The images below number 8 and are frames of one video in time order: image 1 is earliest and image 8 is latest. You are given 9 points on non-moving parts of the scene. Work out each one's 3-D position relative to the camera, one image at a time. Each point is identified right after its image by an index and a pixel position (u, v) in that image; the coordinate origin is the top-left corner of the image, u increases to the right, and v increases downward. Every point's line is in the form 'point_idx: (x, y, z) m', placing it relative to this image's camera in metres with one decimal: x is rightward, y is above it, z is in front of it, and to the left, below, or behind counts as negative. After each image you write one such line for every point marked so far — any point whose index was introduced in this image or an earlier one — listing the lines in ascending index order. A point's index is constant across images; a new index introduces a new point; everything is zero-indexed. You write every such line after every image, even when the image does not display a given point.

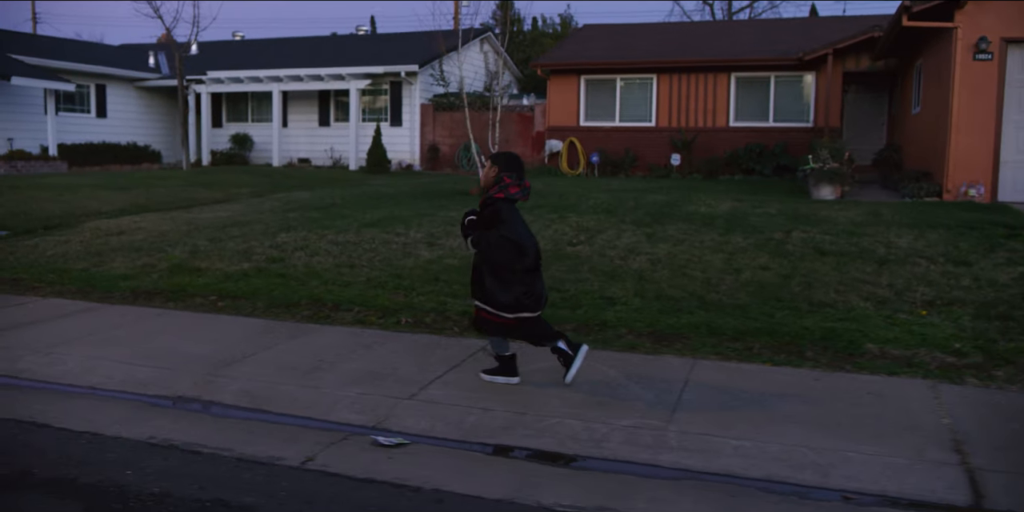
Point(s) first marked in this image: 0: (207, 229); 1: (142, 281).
0: (-4.6, +0.4, +13.9) m
1: (-4.2, -0.3, +10.3) m
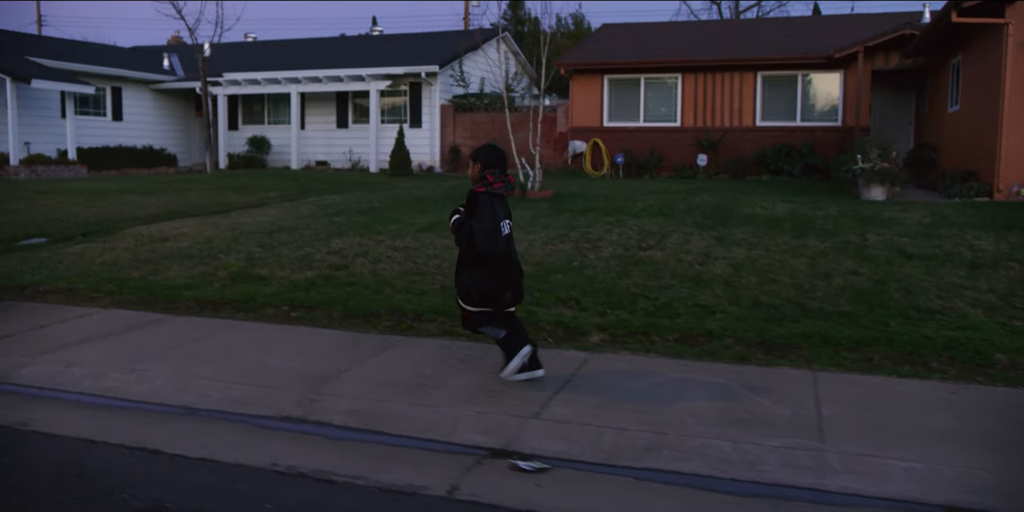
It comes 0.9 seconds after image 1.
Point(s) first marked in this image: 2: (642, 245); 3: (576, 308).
0: (-3.8, +0.3, +13.5) m
1: (-3.3, -0.4, +9.9) m
2: (+1.6, +0.1, +11.6) m
3: (+0.6, -0.5, +8.8) m
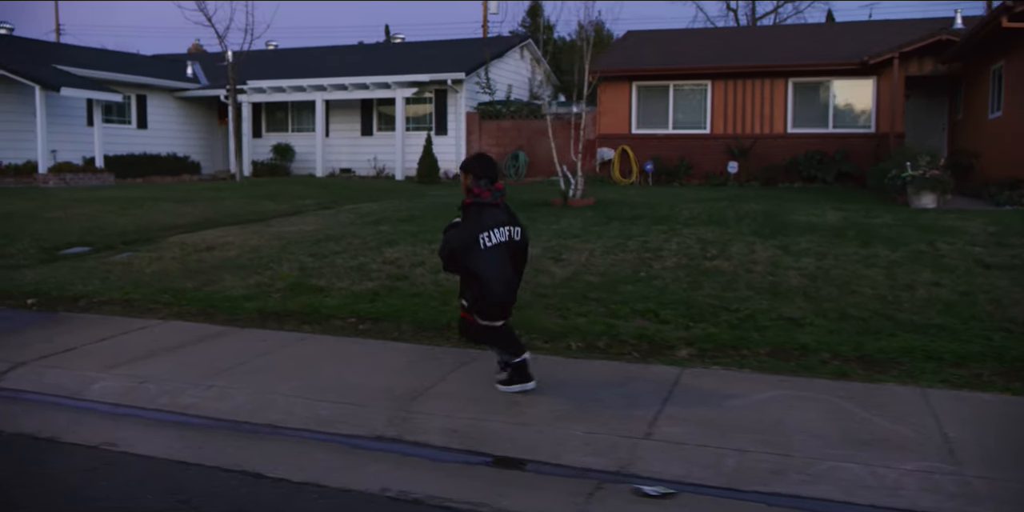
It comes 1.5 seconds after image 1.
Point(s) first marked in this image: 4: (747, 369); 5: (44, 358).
0: (-3.0, +0.2, +13.2) m
1: (-2.6, -0.5, +9.6) m
2: (+2.4, 0.0, +11.3) m
3: (+1.3, -0.6, +8.5) m
4: (+1.9, -0.9, +7.4) m
5: (-3.9, -0.9, +7.7) m
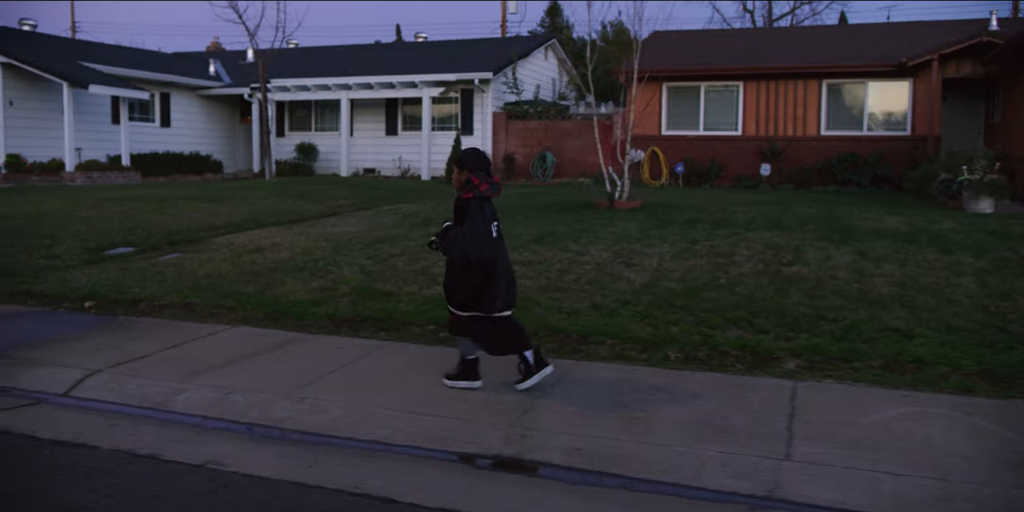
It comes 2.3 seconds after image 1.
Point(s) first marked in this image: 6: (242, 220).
0: (-2.2, +0.1, +12.9) m
1: (-1.8, -0.5, +9.2) m
2: (+3.2, -0.1, +10.9) m
3: (+2.1, -0.7, +8.1) m
4: (+2.7, -1.0, +7.0) m
5: (-3.1, -0.9, +7.4) m
6: (-4.8, +0.6, +16.3) m
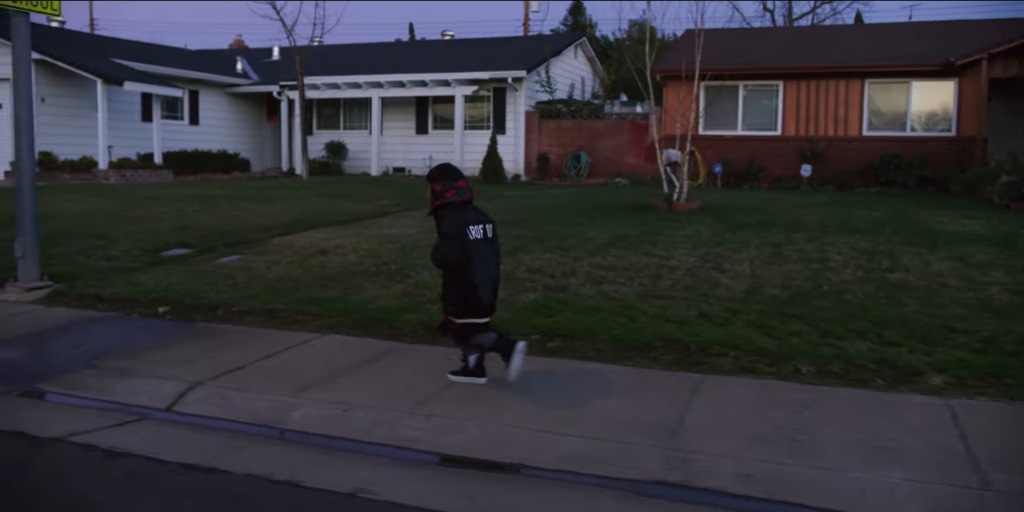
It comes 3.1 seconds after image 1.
0: (-1.2, +0.1, +12.4) m
1: (-0.8, -0.6, +8.8) m
2: (+4.2, -0.1, +10.4) m
3: (+3.1, -0.7, +7.6) m
4: (+3.6, -1.0, +6.5) m
5: (-2.2, -0.9, +6.9) m
6: (-3.8, +0.6, +15.9) m
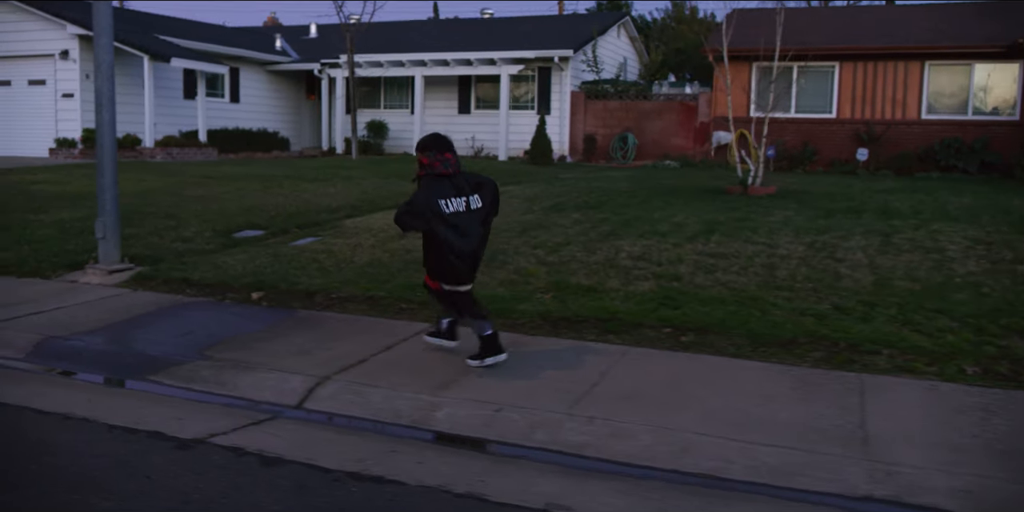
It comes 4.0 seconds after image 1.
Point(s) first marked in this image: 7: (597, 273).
0: (-0.1, +0.3, +11.9) m
1: (+0.2, -0.4, +8.3) m
2: (+5.3, 0.0, +9.8) m
3: (+4.1, -0.7, +7.1) m
4: (+4.7, -1.0, +6.0) m
5: (-1.1, -0.8, +6.5) m
6: (-2.6, +0.9, +15.4) m
7: (+0.9, -0.2, +9.4) m
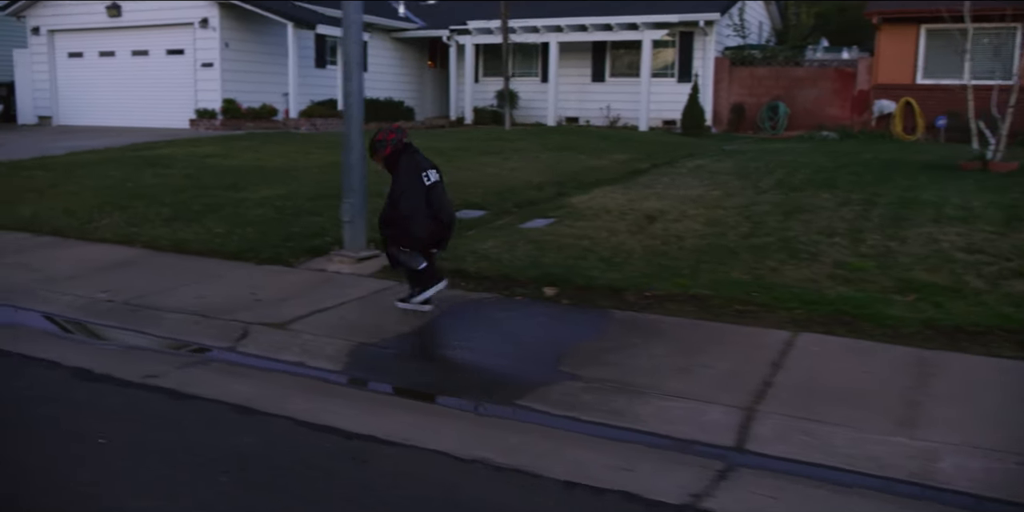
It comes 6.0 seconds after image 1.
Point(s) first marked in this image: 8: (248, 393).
0: (+2.9, +0.5, +10.5) m
1: (+3.0, -0.4, +7.0) m
2: (+8.1, 0.0, +8.1) m
3: (+6.8, -0.7, +5.5) m
4: (+7.2, -1.1, +4.3) m
5: (+1.5, -0.8, +5.2) m
6: (+0.7, +1.2, +14.2) m
7: (+3.7, -0.1, +7.9) m
8: (-1.6, -0.8, +5.4) m
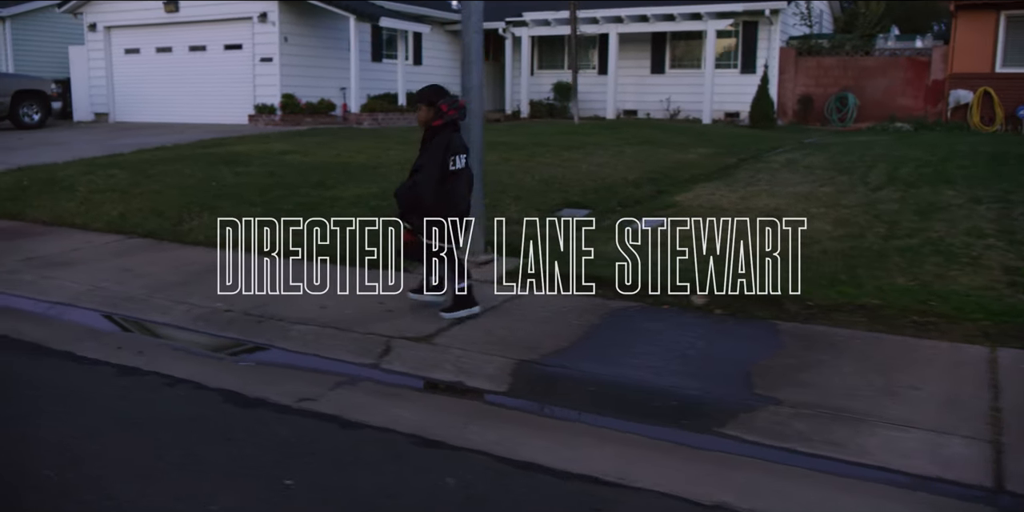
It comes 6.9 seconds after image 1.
0: (+4.1, +0.5, +9.9) m
1: (+4.1, -0.4, +6.3) m
2: (+9.2, 0.0, +7.3) m
3: (+7.8, -0.7, +4.7) m
4: (+8.3, -1.1, +3.6) m
5: (+2.5, -0.9, +4.6) m
6: (+2.0, +1.2, +13.6) m
7: (+4.8, -0.1, +7.3) m
8: (-0.5, -0.9, +4.9) m
